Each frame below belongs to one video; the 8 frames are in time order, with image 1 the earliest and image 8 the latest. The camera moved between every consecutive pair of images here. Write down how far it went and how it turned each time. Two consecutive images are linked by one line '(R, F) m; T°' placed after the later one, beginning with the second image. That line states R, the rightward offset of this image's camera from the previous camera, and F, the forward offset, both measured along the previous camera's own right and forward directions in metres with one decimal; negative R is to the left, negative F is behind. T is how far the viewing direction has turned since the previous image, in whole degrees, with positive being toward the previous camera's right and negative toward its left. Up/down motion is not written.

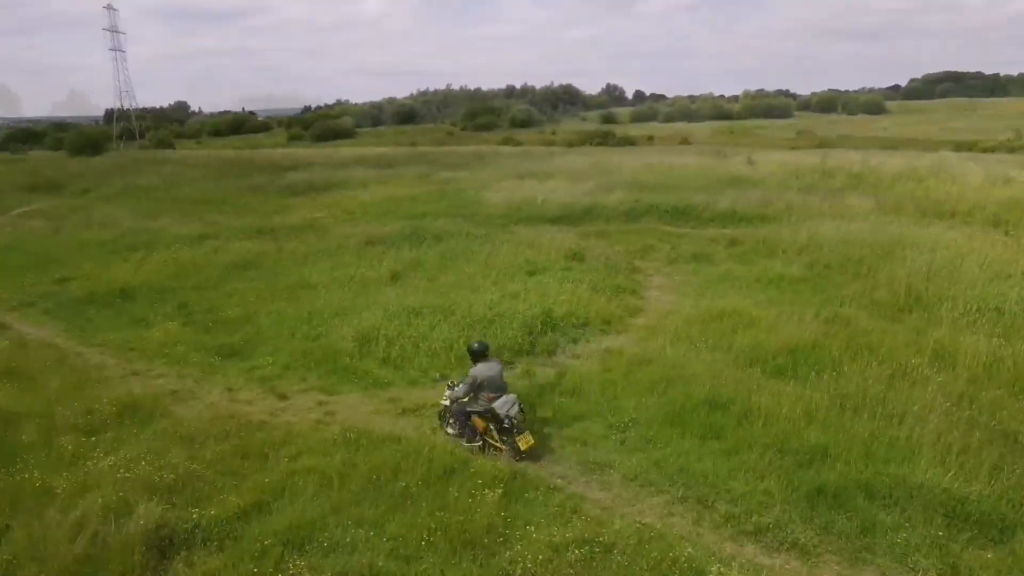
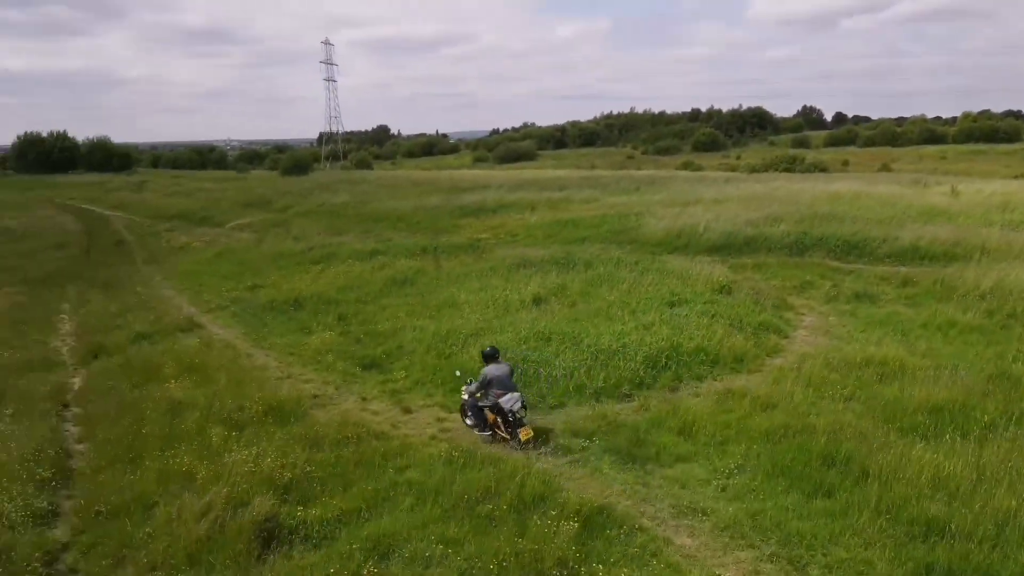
(+0.7, 0.0) m; -14°
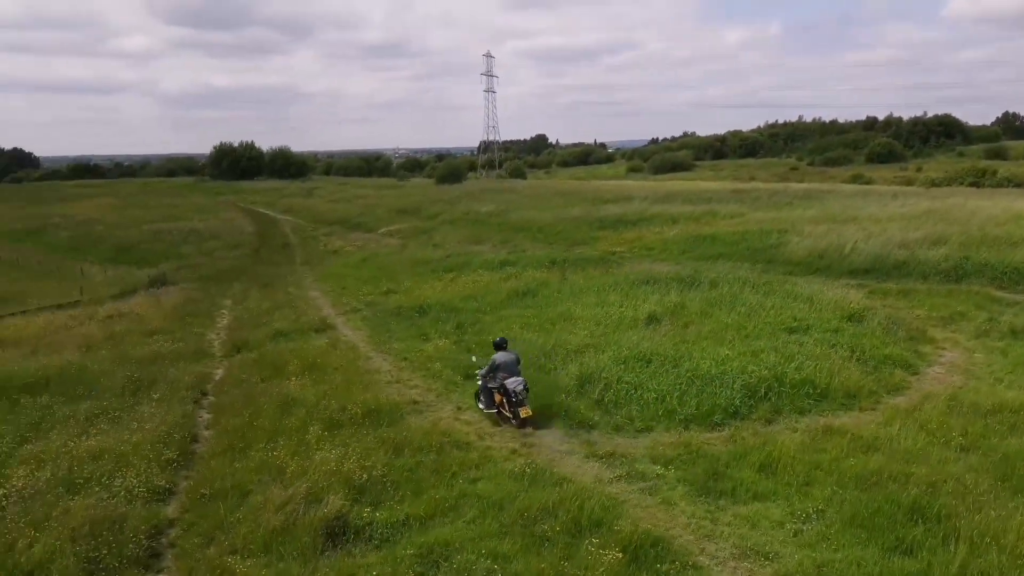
(+0.8, 0.0) m; -12°
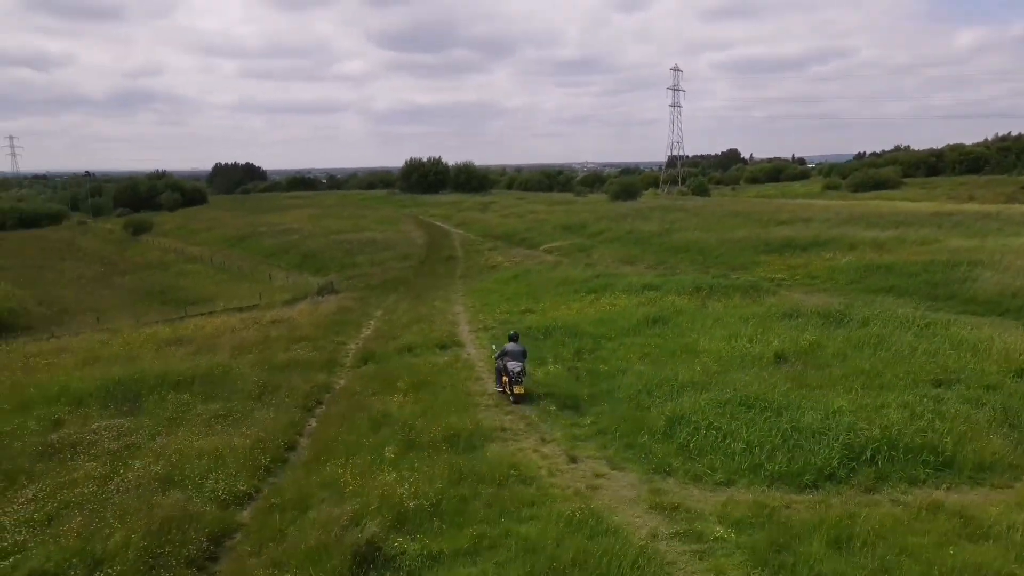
(+1.3, +0.3) m; -14°
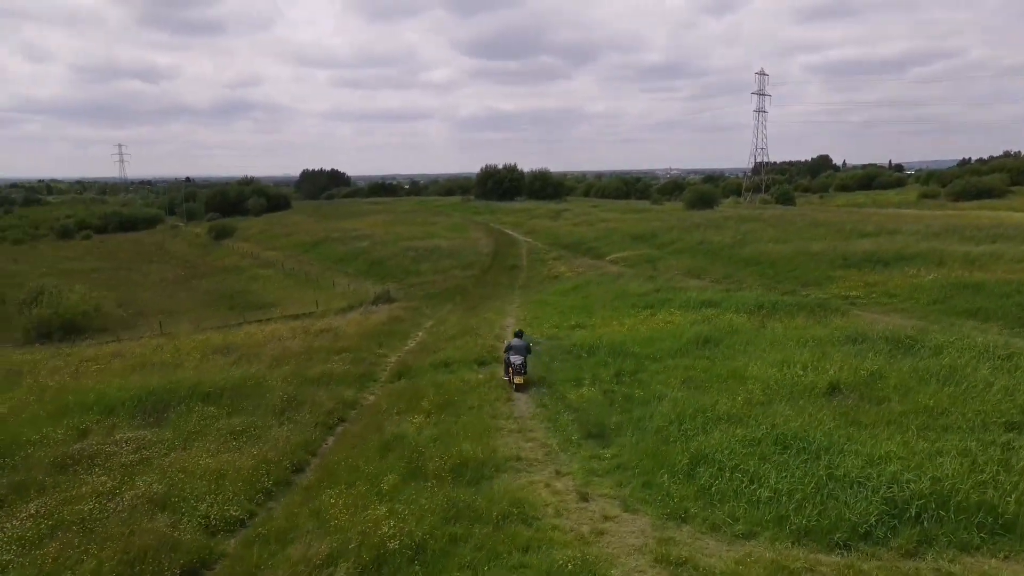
(+0.9, +0.7) m; -6°
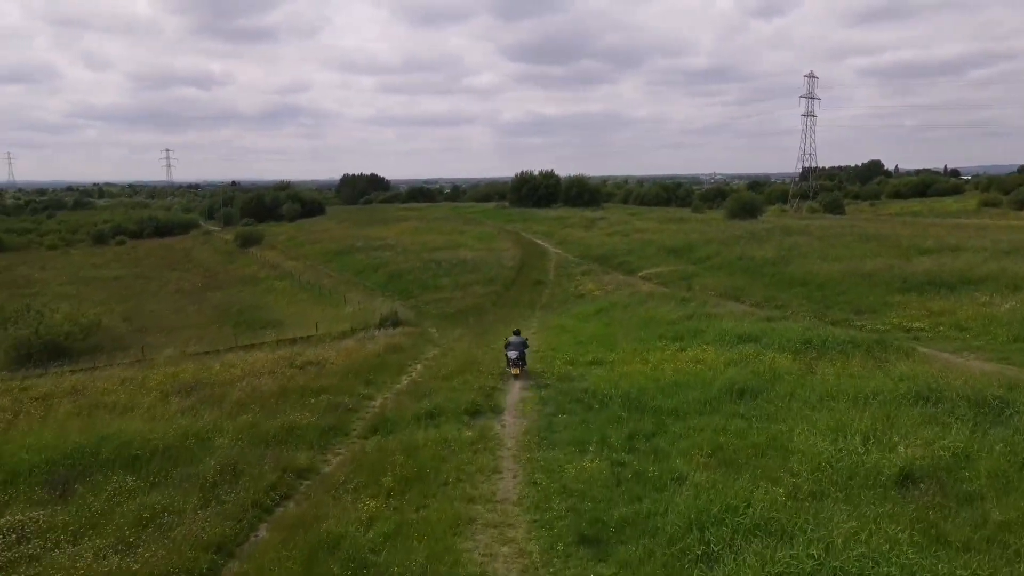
(+0.8, +2.6) m; -3°
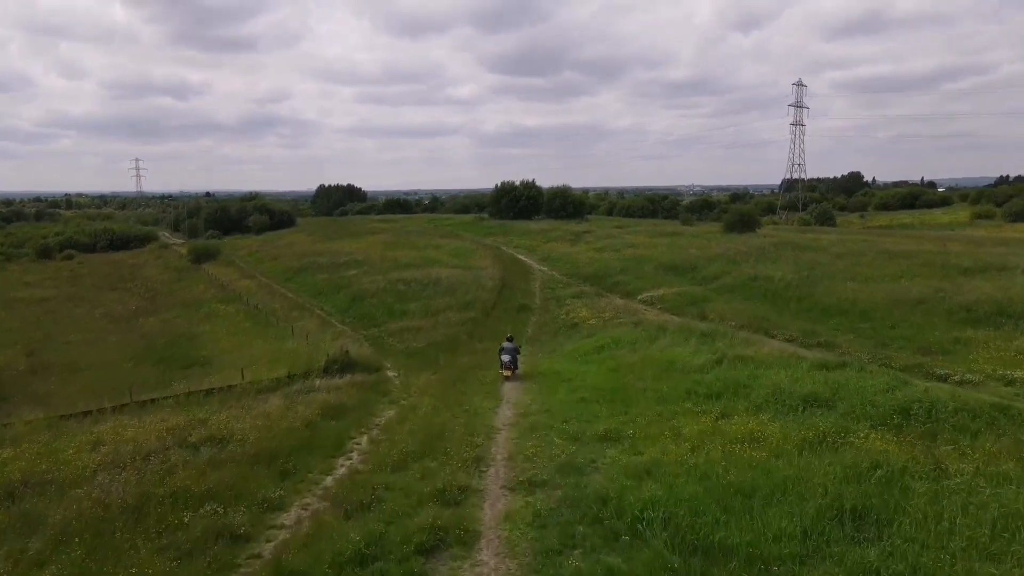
(0.0, +5.5) m; +2°
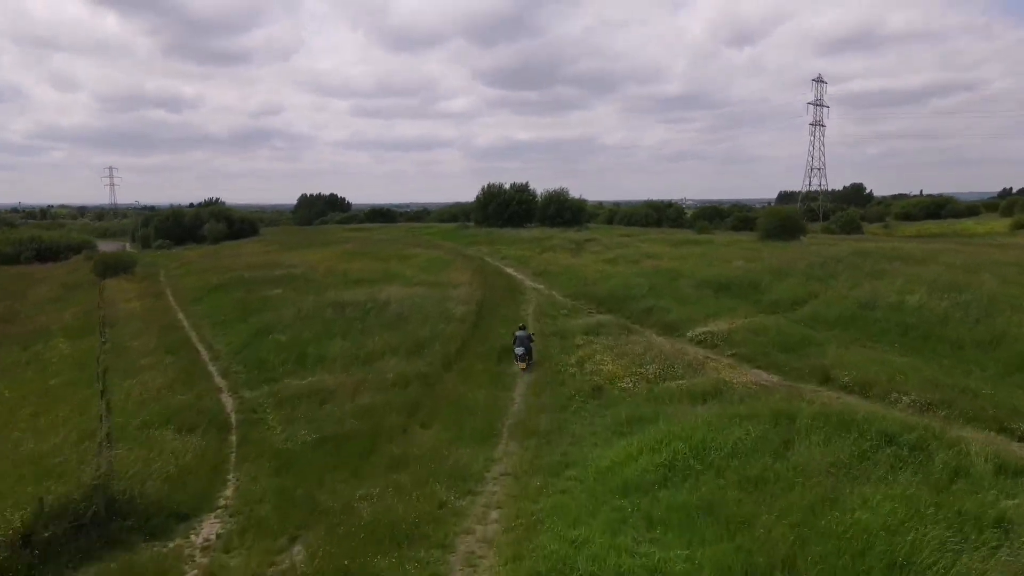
(+0.4, +12.6) m; +1°
